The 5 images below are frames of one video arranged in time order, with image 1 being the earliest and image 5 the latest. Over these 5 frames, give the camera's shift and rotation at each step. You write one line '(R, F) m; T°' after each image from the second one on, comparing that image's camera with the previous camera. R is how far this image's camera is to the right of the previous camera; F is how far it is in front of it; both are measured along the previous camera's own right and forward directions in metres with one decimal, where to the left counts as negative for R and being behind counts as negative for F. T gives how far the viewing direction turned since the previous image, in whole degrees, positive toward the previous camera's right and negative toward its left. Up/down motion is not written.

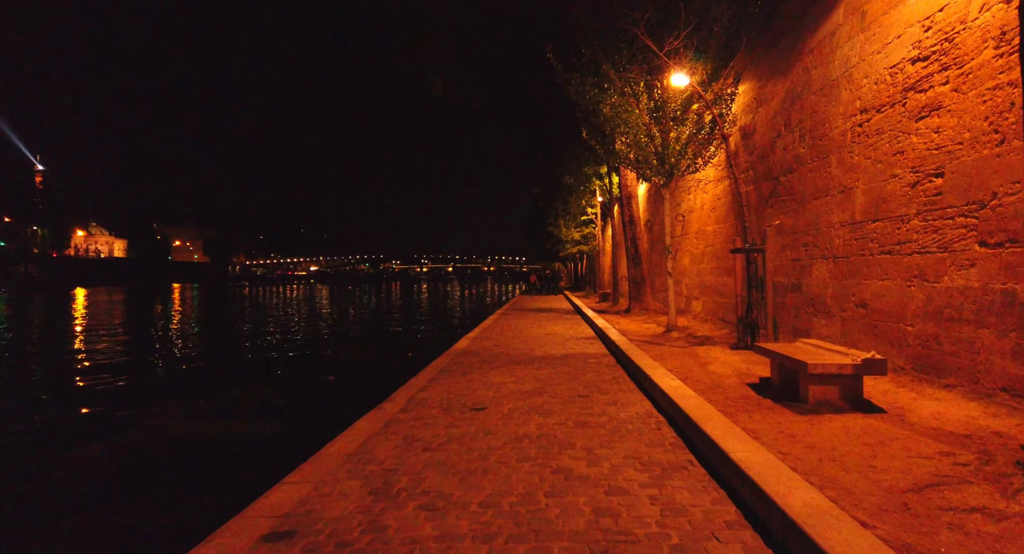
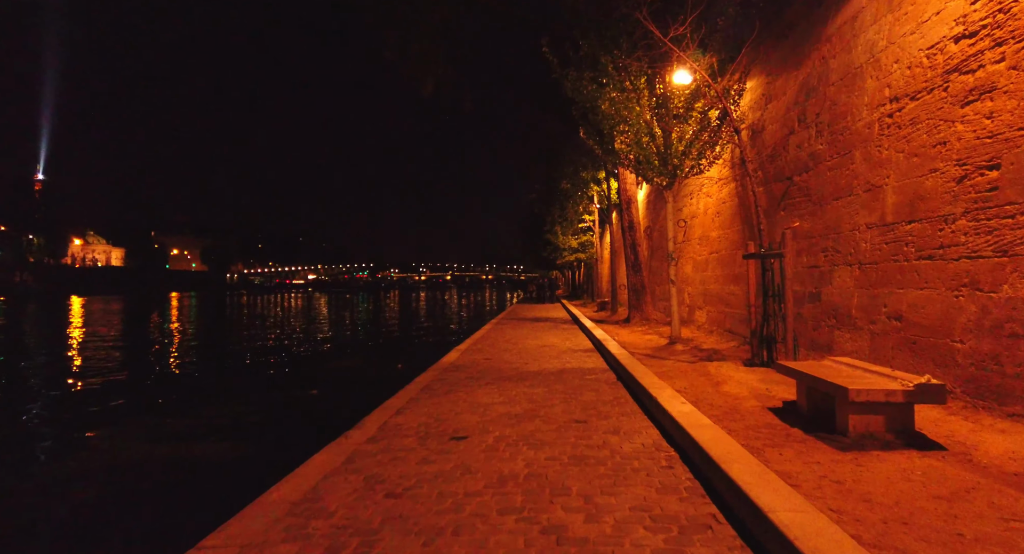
(+0.1, +0.9) m; 0°
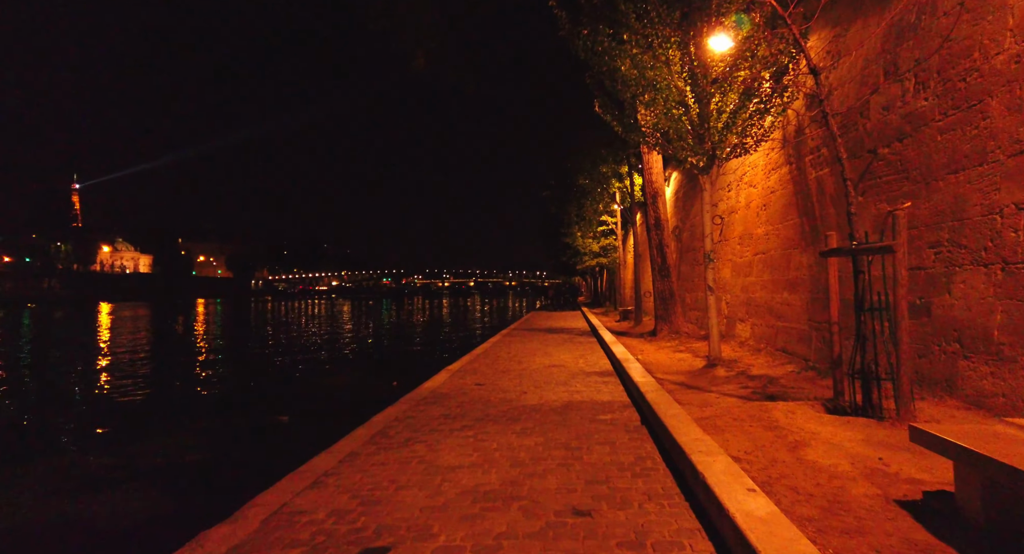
(+0.4, +2.2) m; -2°
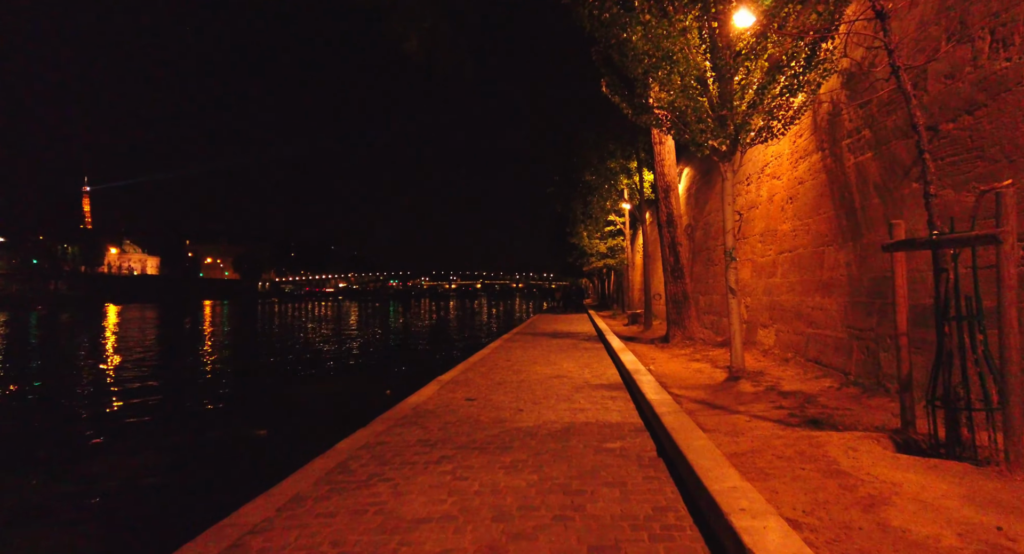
(+0.2, +1.1) m; -1°
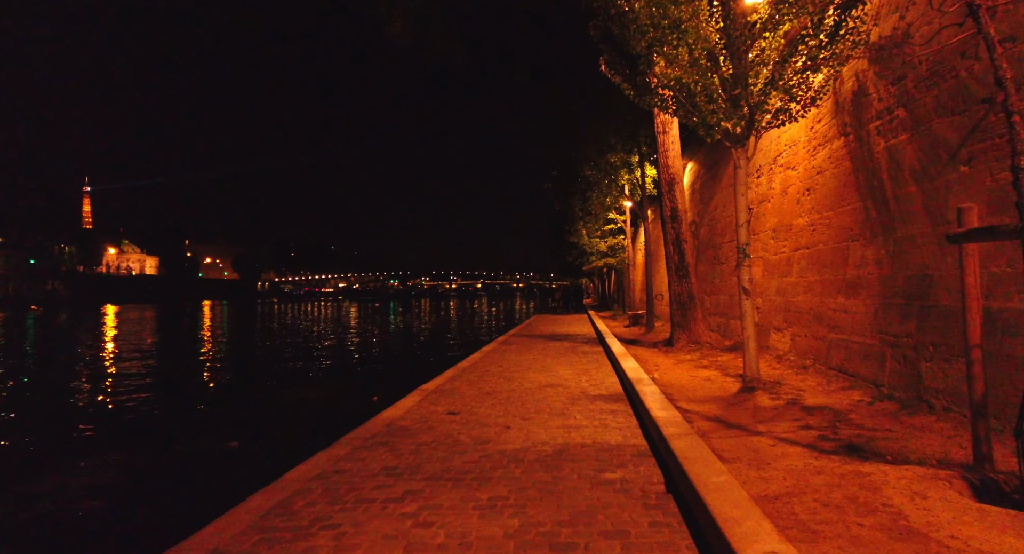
(+0.2, +0.9) m; 0°
